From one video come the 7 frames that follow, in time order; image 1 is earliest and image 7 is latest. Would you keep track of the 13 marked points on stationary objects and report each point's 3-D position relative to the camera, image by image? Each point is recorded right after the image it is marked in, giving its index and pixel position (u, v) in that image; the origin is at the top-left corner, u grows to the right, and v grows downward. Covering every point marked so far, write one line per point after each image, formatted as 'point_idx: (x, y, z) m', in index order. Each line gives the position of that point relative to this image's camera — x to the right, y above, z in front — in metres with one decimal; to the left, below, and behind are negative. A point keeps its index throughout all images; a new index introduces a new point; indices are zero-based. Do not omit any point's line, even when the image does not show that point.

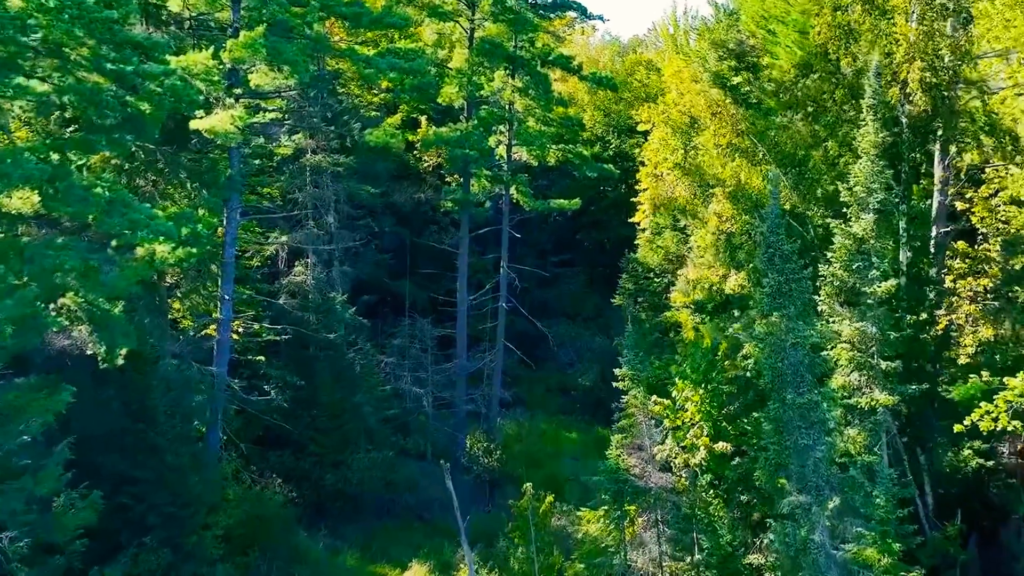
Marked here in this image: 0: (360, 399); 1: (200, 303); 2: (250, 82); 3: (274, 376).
0: (-2.1, -1.6, +19.7) m
1: (-4.2, -0.2, +18.6) m
2: (-3.2, +2.5, +16.9) m
3: (-3.3, -1.2, +19.4) m
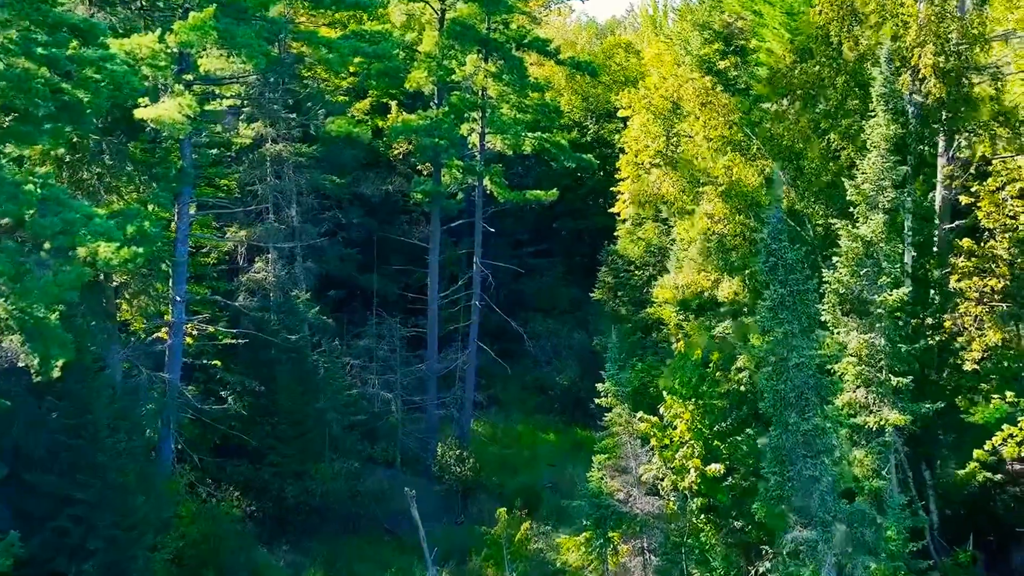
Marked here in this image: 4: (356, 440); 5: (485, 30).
0: (-2.5, -1.5, +18.5) m
1: (-4.5, -0.2, +17.4) m
2: (-3.5, +2.5, +15.6) m
3: (-3.7, -1.2, +18.1) m
4: (-2.2, -2.1, +19.1) m
5: (-0.4, +3.7, +19.7) m
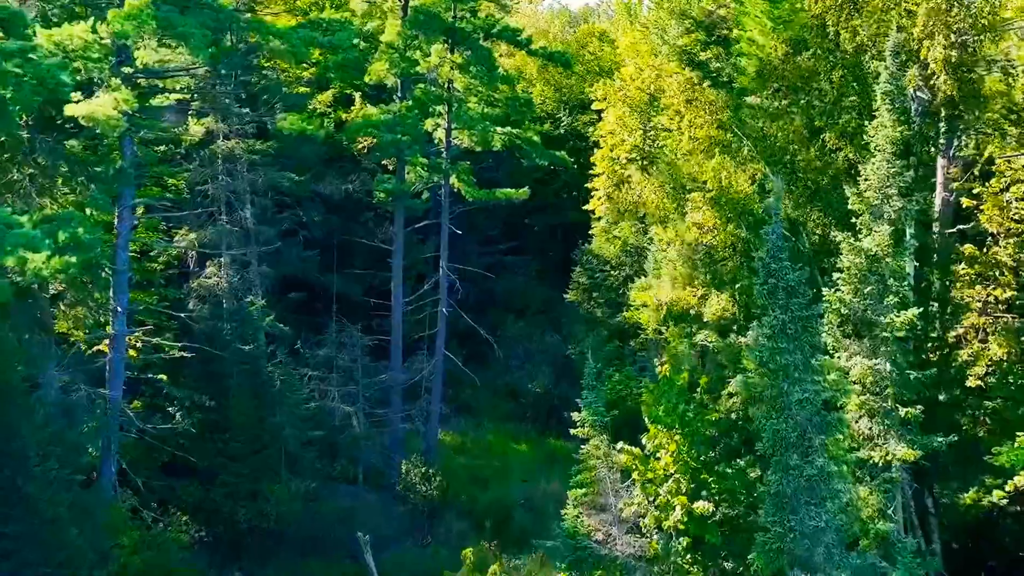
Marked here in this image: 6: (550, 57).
0: (-2.9, -1.6, +17.2) m
1: (-4.9, -0.3, +16.1) m
2: (-3.9, +2.4, +14.3) m
3: (-4.0, -1.3, +16.9) m
4: (-2.6, -2.2, +17.9) m
5: (-0.8, +3.6, +18.4) m
6: (+0.5, +3.2, +19.2) m
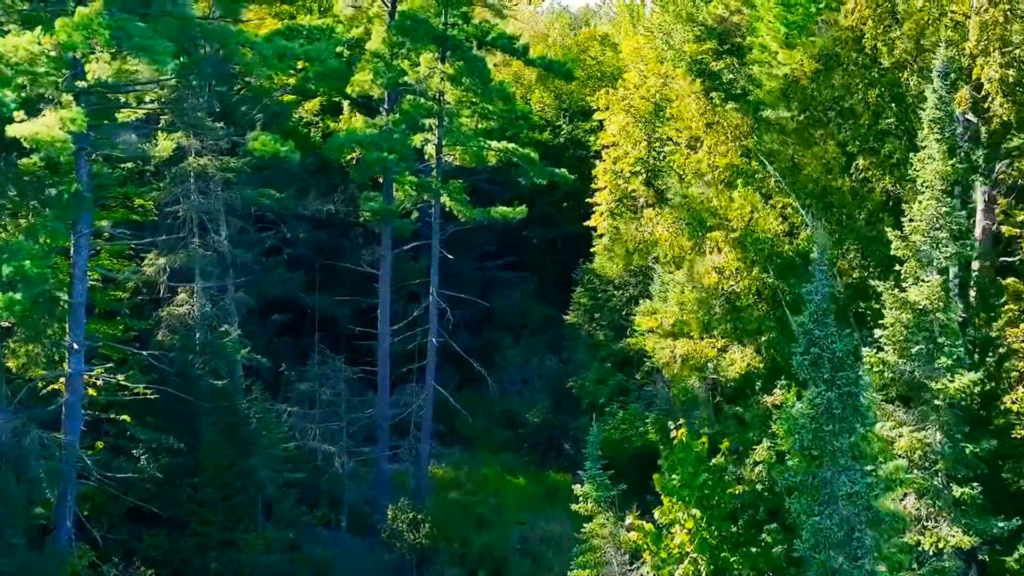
0: (-2.9, -2.0, +15.8) m
1: (-4.9, -0.7, +14.7) m
2: (-3.9, +2.0, +12.9) m
3: (-4.1, -1.7, +15.5) m
4: (-2.6, -2.5, +16.5) m
5: (-0.9, +3.2, +17.0) m
6: (+0.5, +2.8, +17.8) m
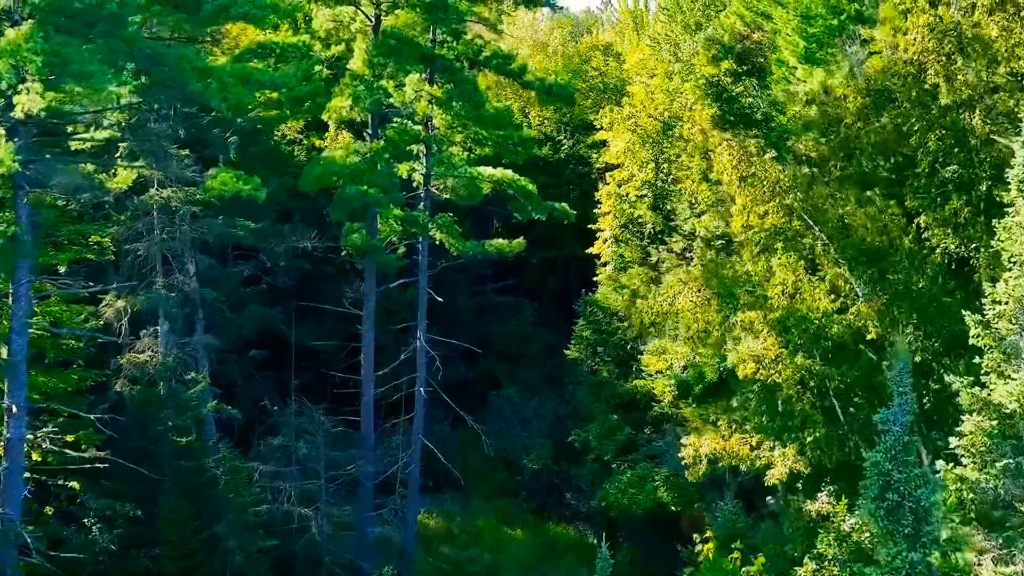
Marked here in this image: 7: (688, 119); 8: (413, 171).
0: (-3.0, -2.5, +14.2) m
1: (-5.0, -1.2, +13.0) m
2: (-3.9, +1.5, +11.3) m
3: (-4.1, -2.2, +13.8) m
4: (-2.7, -3.0, +14.8) m
5: (-0.9, +2.7, +15.4) m
6: (+0.4, +2.3, +16.1) m
7: (+2.4, +2.3, +19.2) m
8: (-1.1, +1.4, +16.0) m
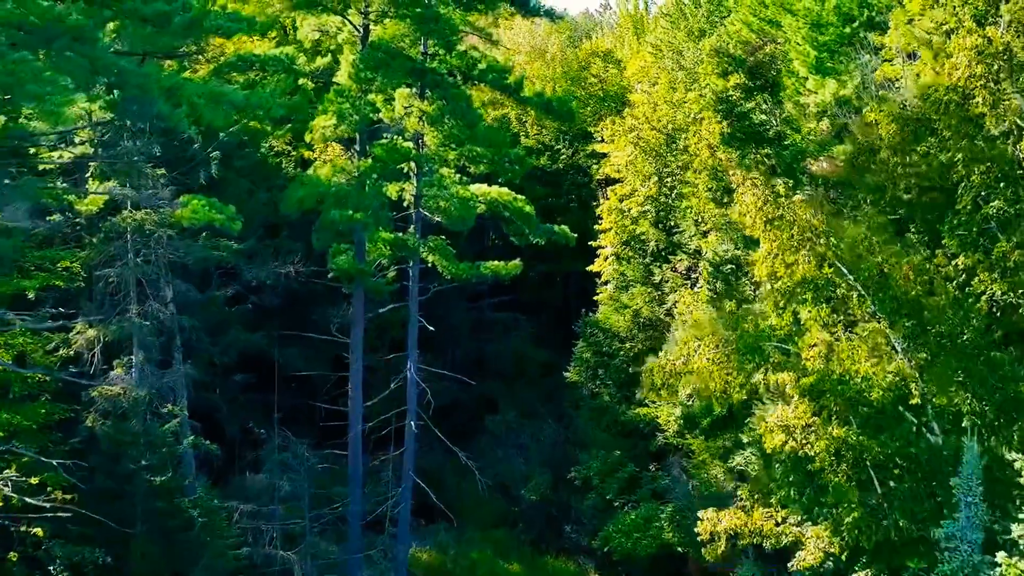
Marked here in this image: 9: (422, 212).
0: (-3.0, -2.8, +13.2) m
1: (-5.0, -1.5, +12.1) m
2: (-4.0, +1.2, +10.3) m
3: (-4.2, -2.5, +12.9) m
4: (-2.7, -3.3, +13.9) m
5: (-1.0, +2.4, +14.4) m
6: (+0.4, +2.0, +15.2) m
7: (+2.4, +2.0, +18.2) m
8: (-1.2, +1.1, +15.1) m
9: (-1.0, +0.8, +15.3) m
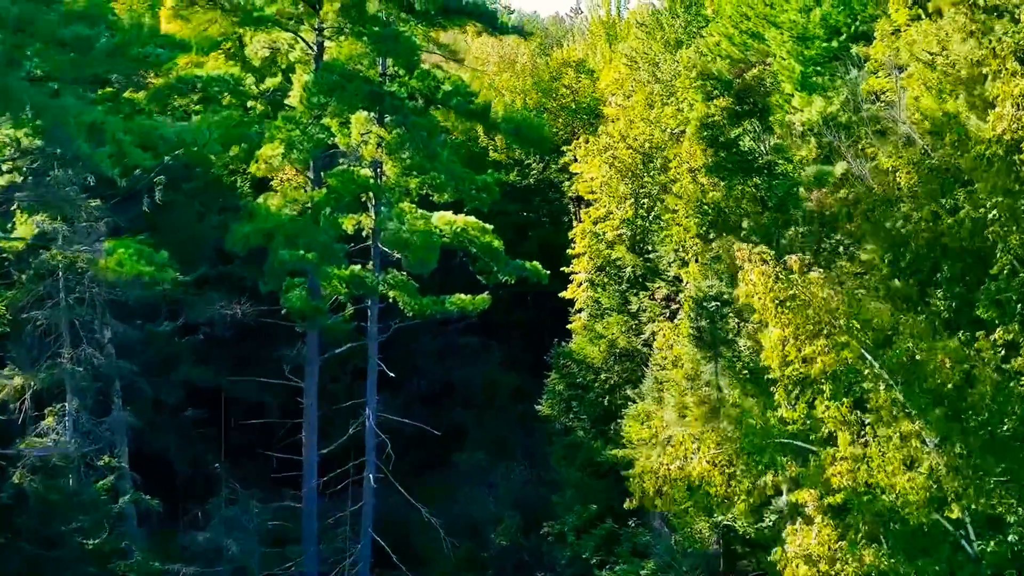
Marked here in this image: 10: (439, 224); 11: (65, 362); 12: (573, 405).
0: (-3.3, -3.2, +12.0) m
1: (-5.3, -1.9, +10.8) m
2: (-4.2, +0.8, +9.1) m
3: (-4.4, -2.9, +11.6) m
4: (-3.0, -3.7, +12.7) m
5: (-1.3, +2.0, +13.2) m
6: (0.0, +1.6, +14.0) m
7: (+2.0, +1.6, +17.1) m
8: (-1.5, +0.7, +13.9) m
9: (-1.3, +0.4, +14.1) m
10: (-0.6, +0.6, +13.9) m
11: (-4.3, -0.7, +13.3) m
12: (+0.8, -1.6, +19.3) m
